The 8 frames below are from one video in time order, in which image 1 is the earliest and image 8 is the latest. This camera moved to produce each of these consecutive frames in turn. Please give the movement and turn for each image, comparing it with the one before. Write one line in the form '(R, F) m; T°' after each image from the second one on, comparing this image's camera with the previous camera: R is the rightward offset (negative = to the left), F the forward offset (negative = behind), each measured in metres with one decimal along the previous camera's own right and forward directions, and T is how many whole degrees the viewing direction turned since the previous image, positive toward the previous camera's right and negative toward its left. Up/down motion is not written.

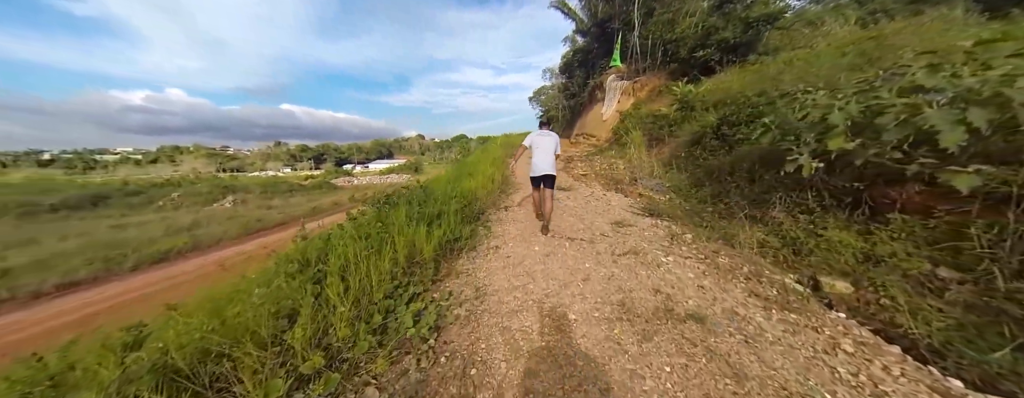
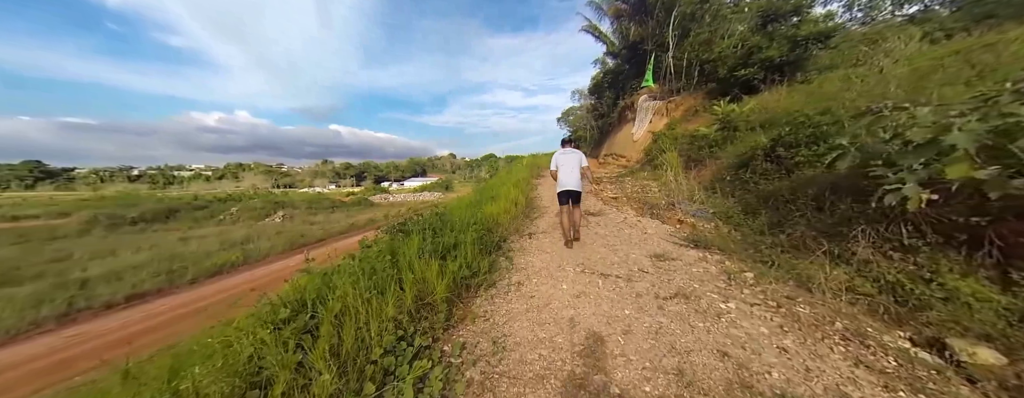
(0.0, +0.3) m; -5°
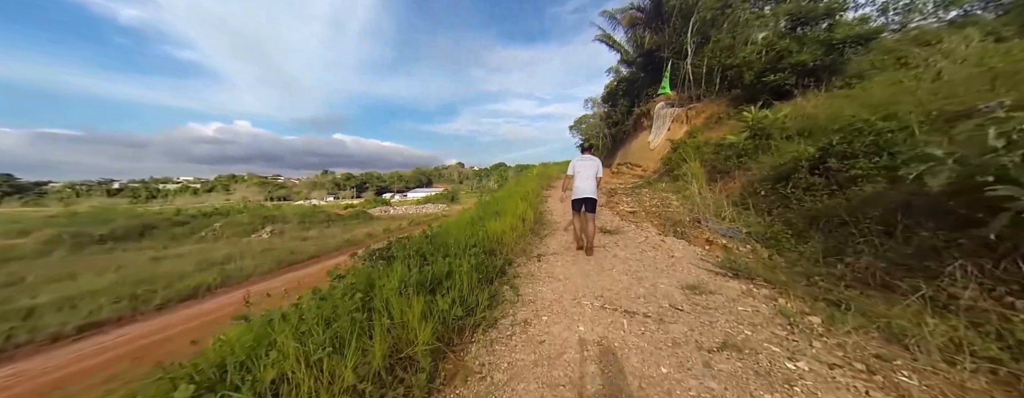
(0.0, +0.4) m; -2°
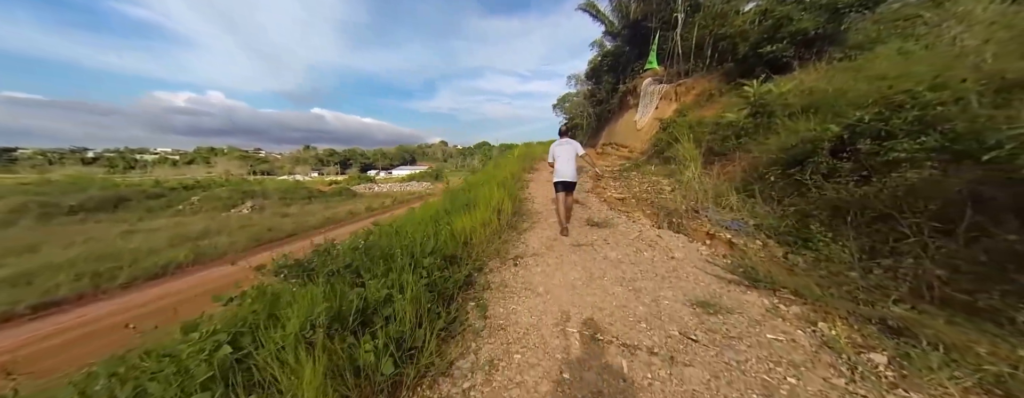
(+0.2, +0.7) m; +3°
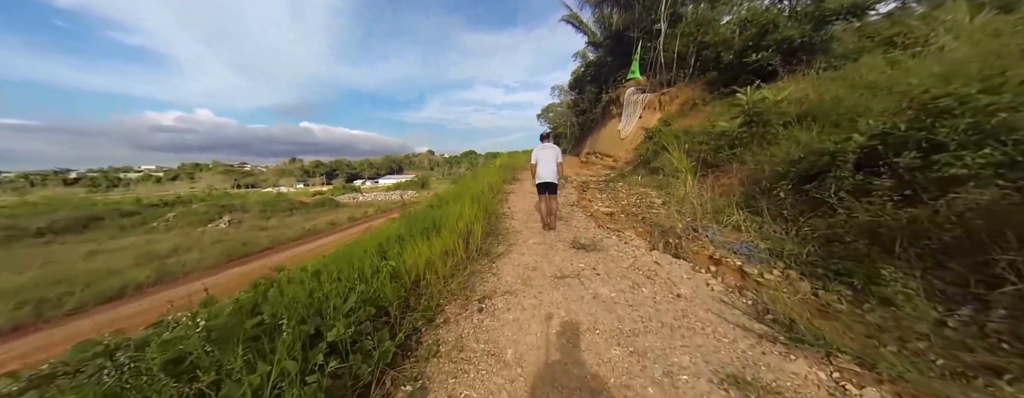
(+0.2, +0.7) m; +3°
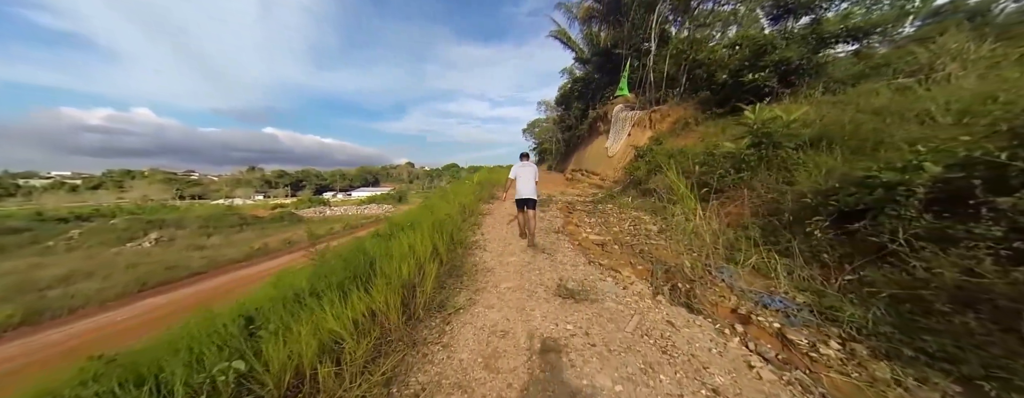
(+0.2, +0.8) m; +3°
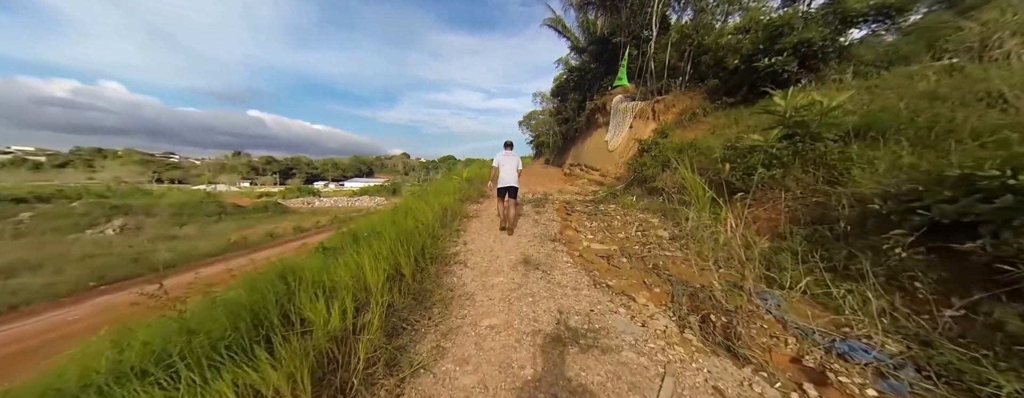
(+0.1, +0.8) m; +1°
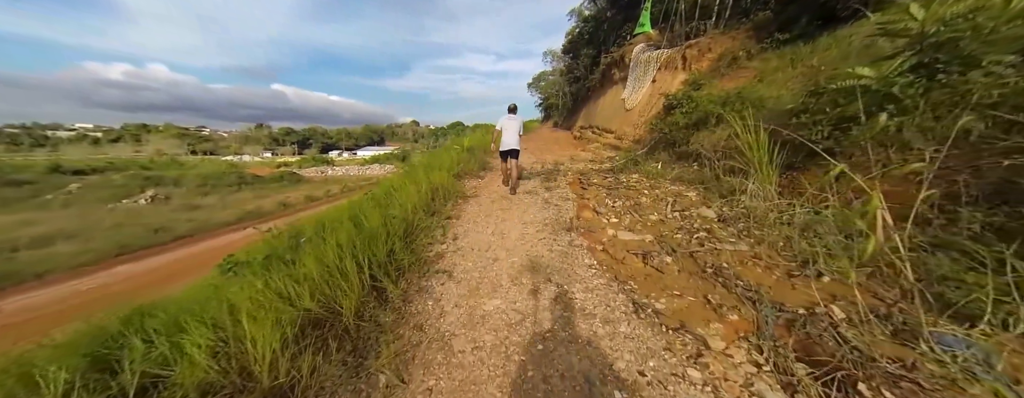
(+0.1, +1.1) m; -2°
